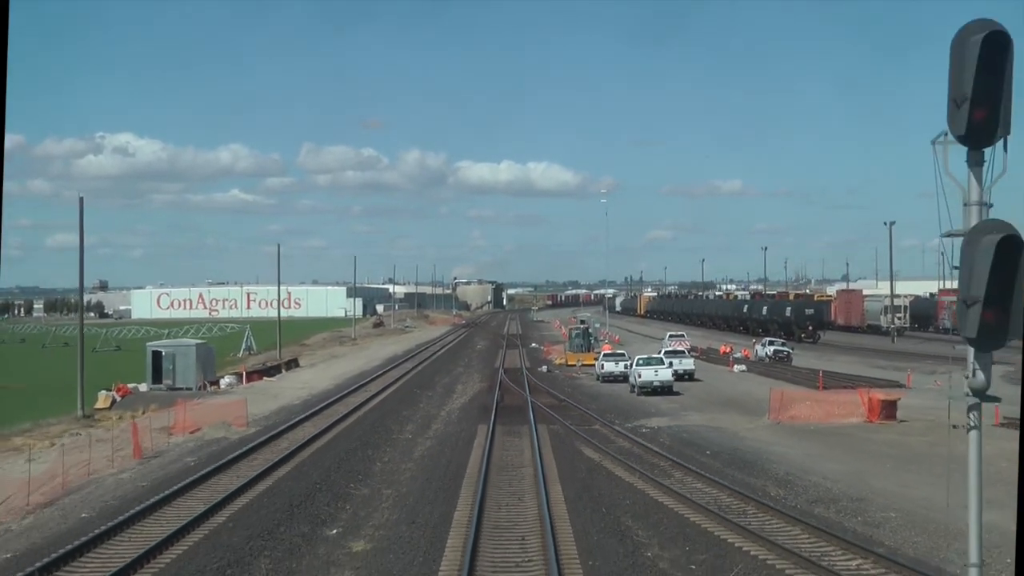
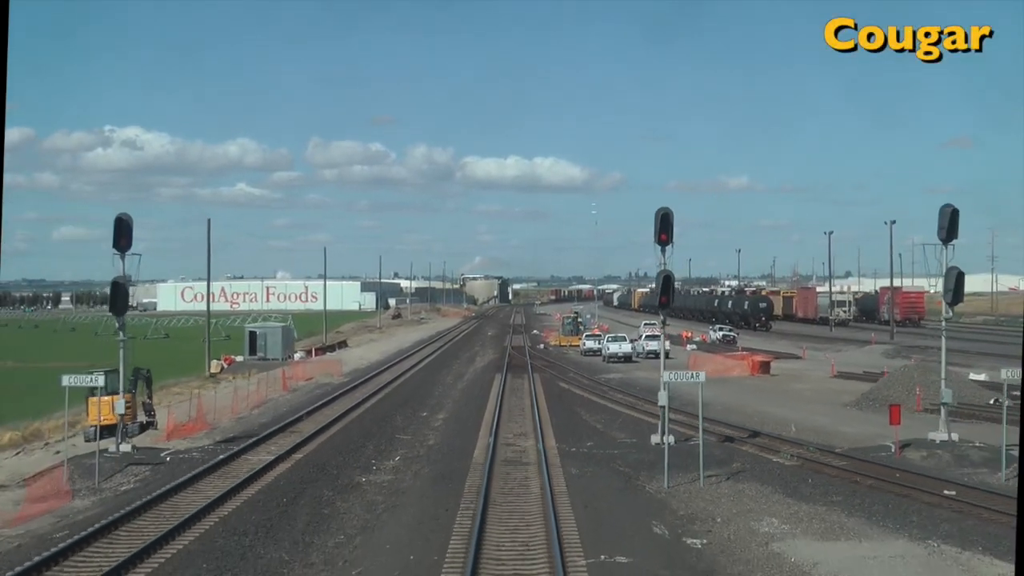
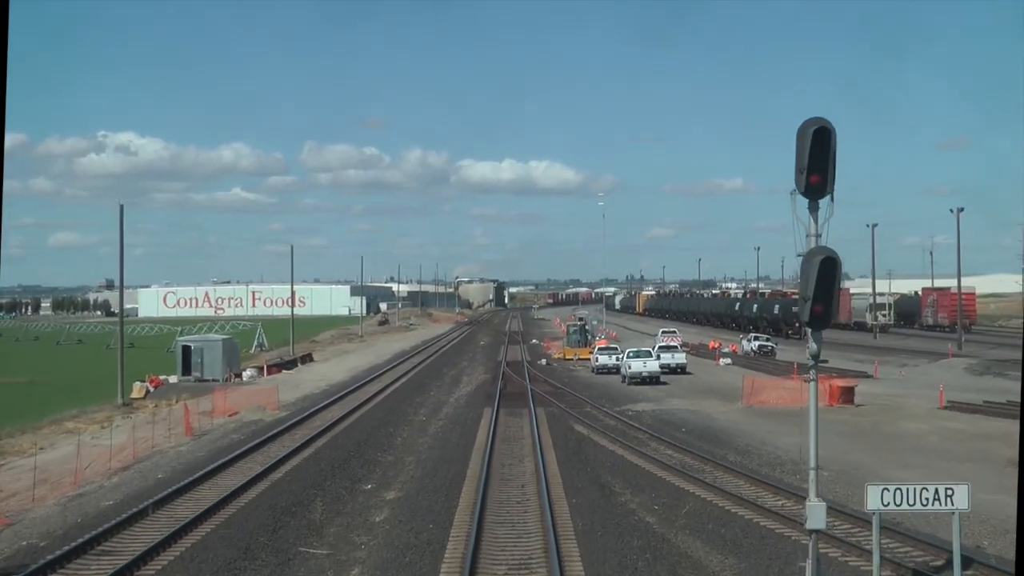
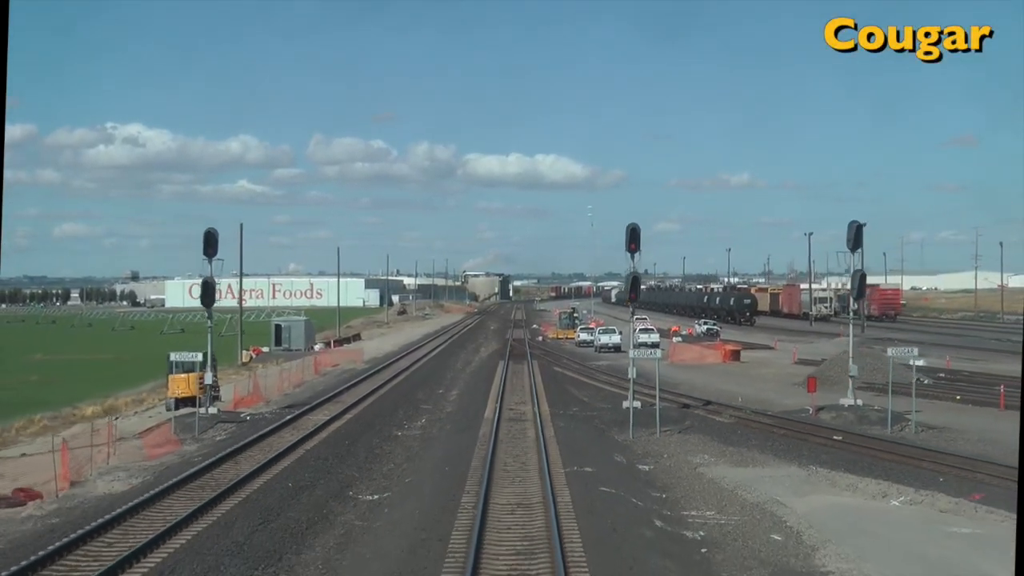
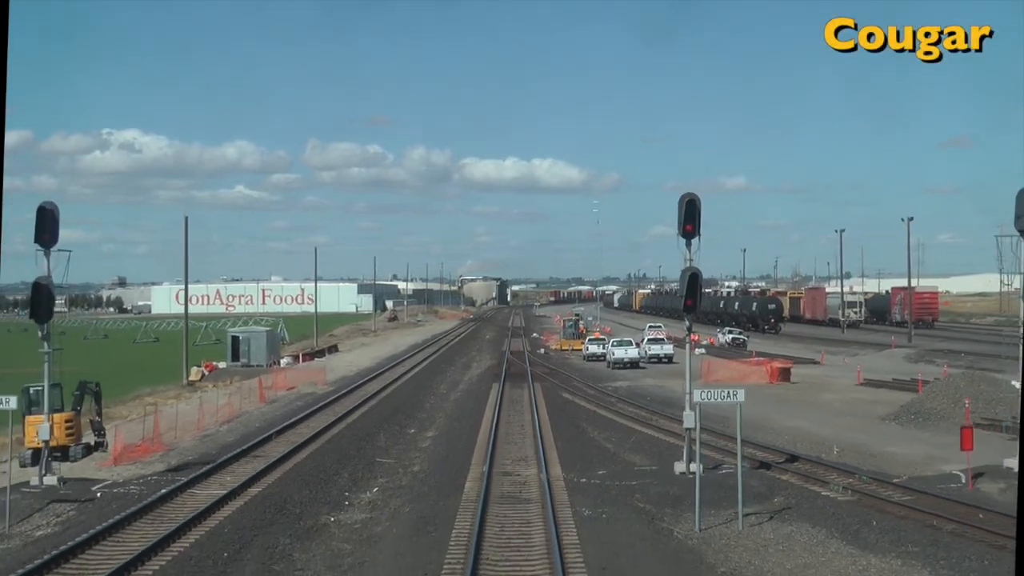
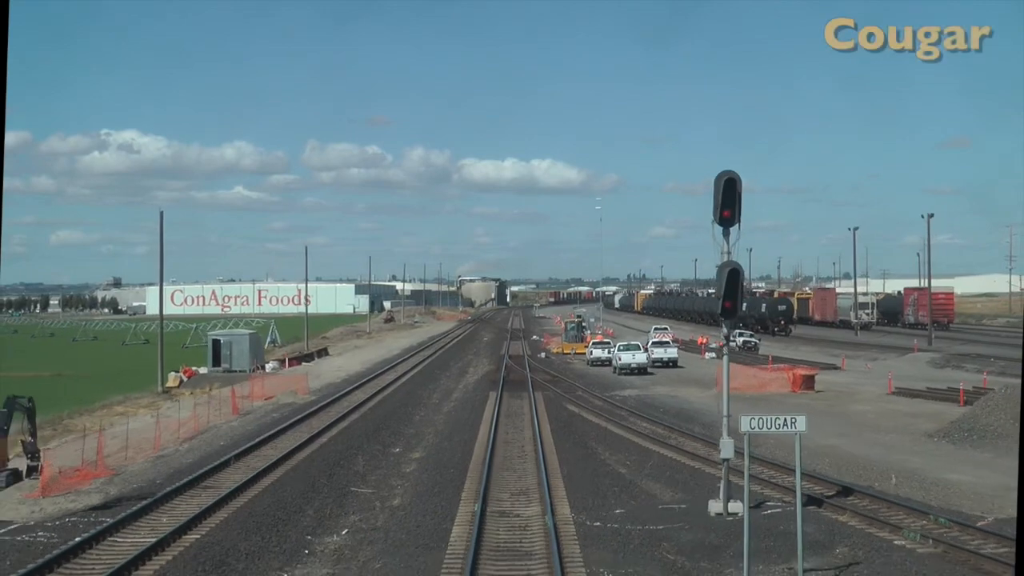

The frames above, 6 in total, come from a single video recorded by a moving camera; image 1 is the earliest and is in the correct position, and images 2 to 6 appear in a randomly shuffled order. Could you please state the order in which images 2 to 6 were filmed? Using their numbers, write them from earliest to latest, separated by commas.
3, 6, 5, 2, 4
